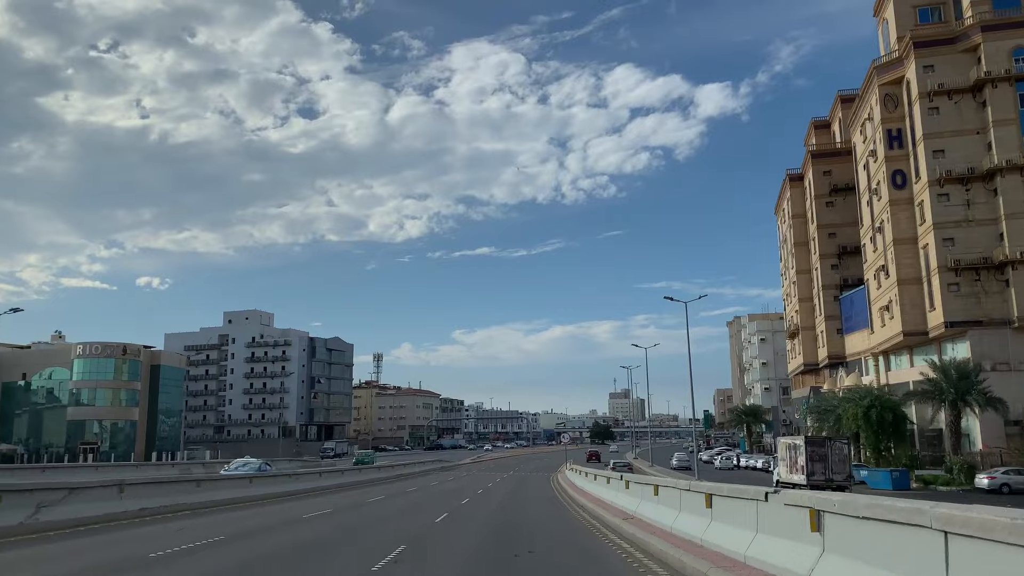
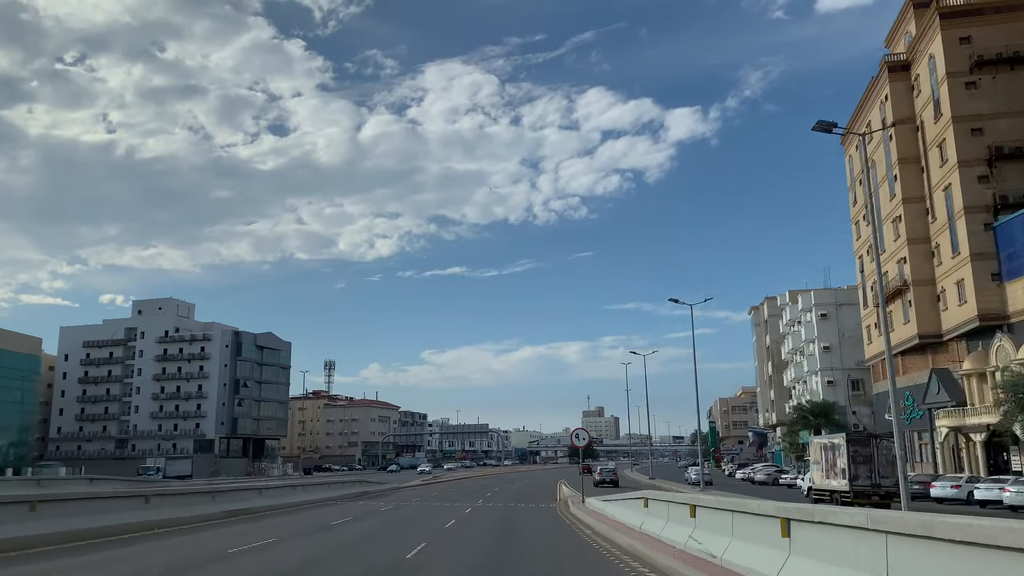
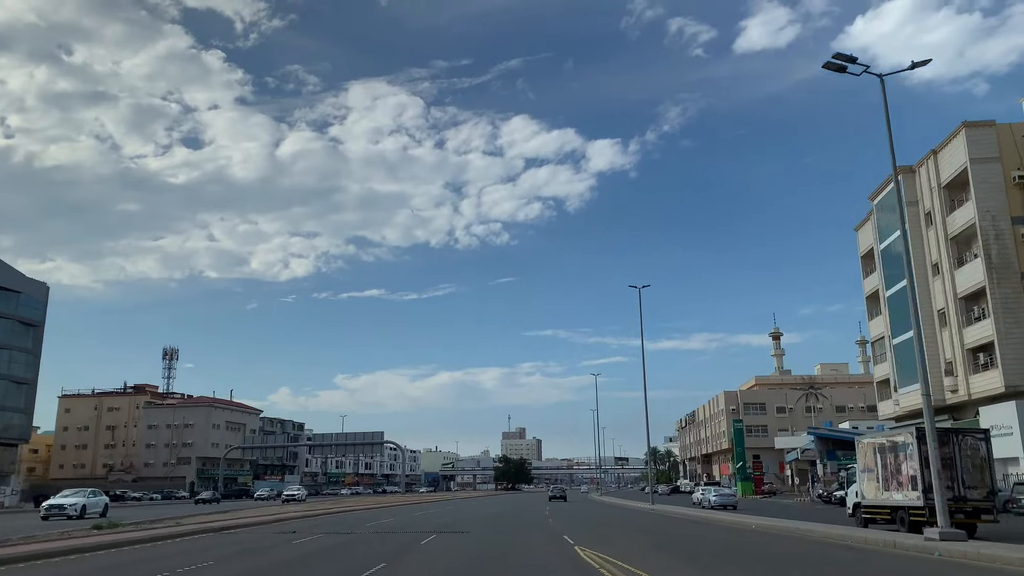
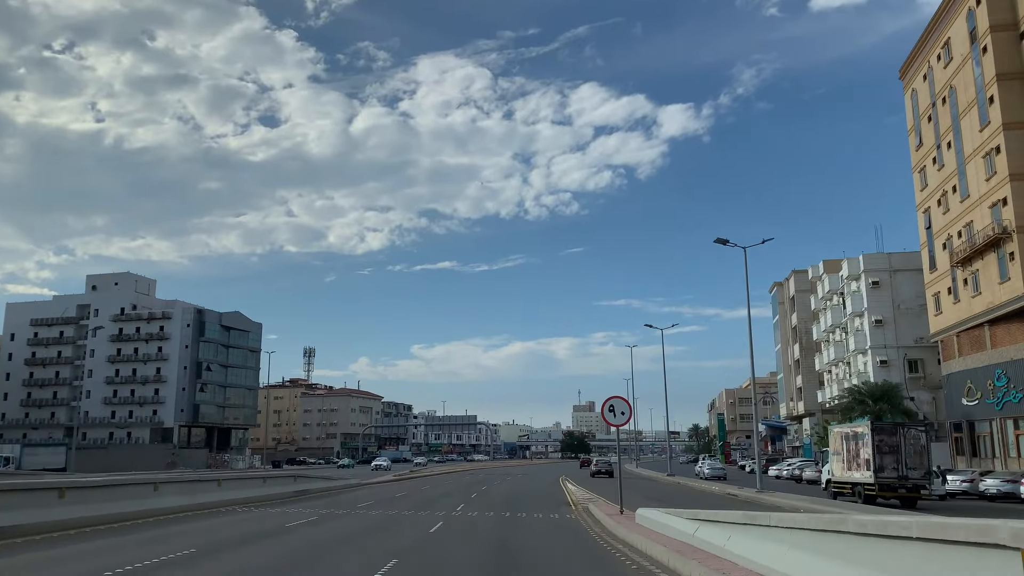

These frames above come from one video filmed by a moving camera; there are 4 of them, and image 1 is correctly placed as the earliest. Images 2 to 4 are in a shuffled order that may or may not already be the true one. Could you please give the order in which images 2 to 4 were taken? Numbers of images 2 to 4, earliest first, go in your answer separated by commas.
2, 4, 3
